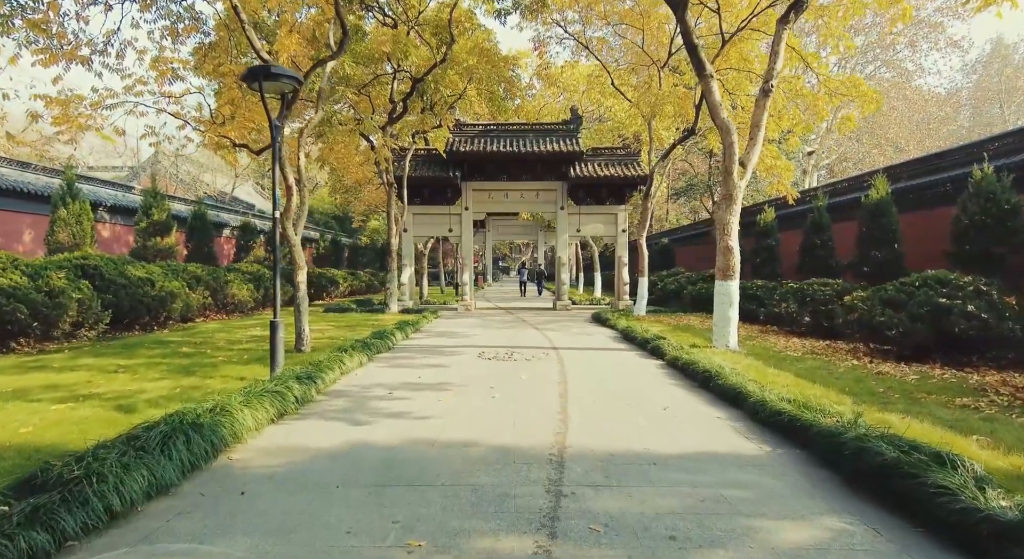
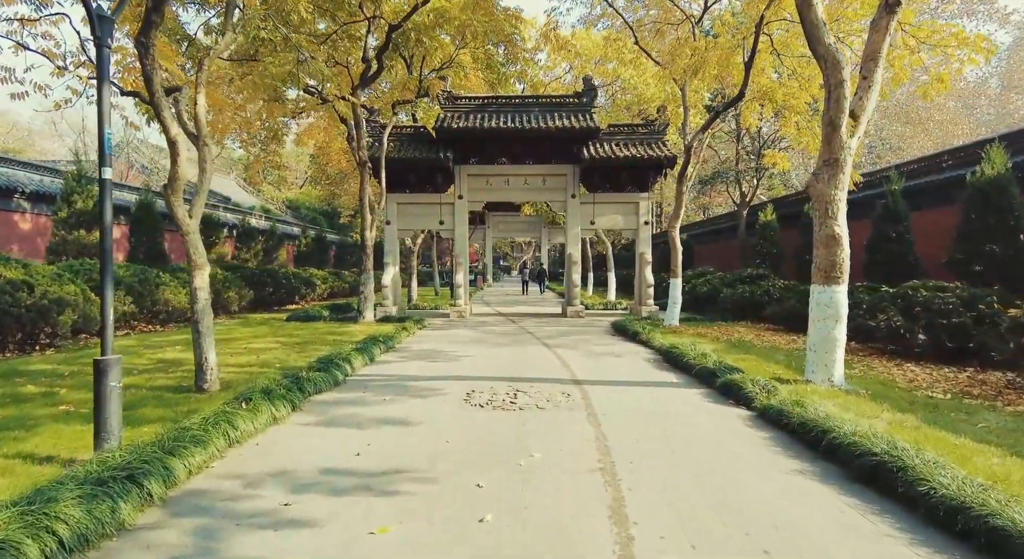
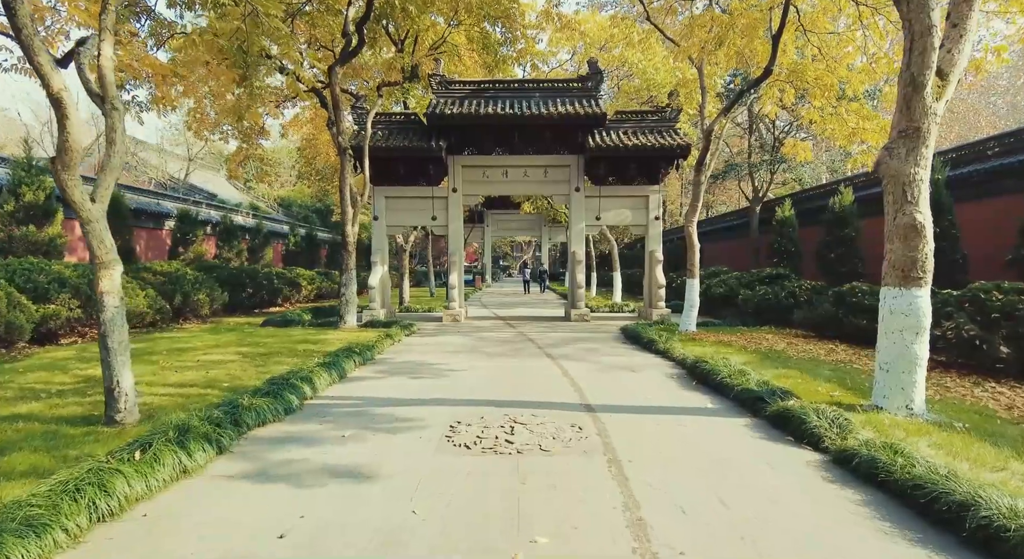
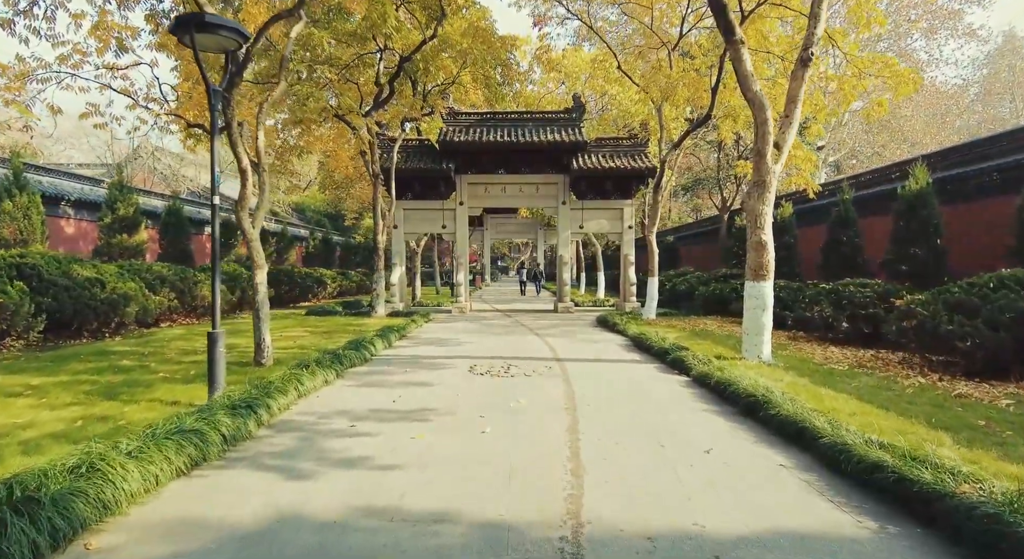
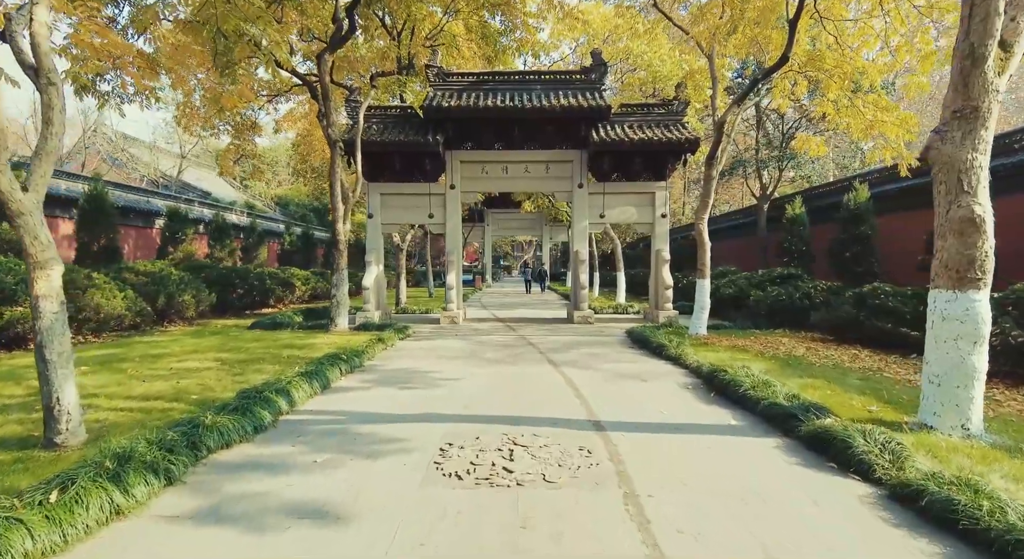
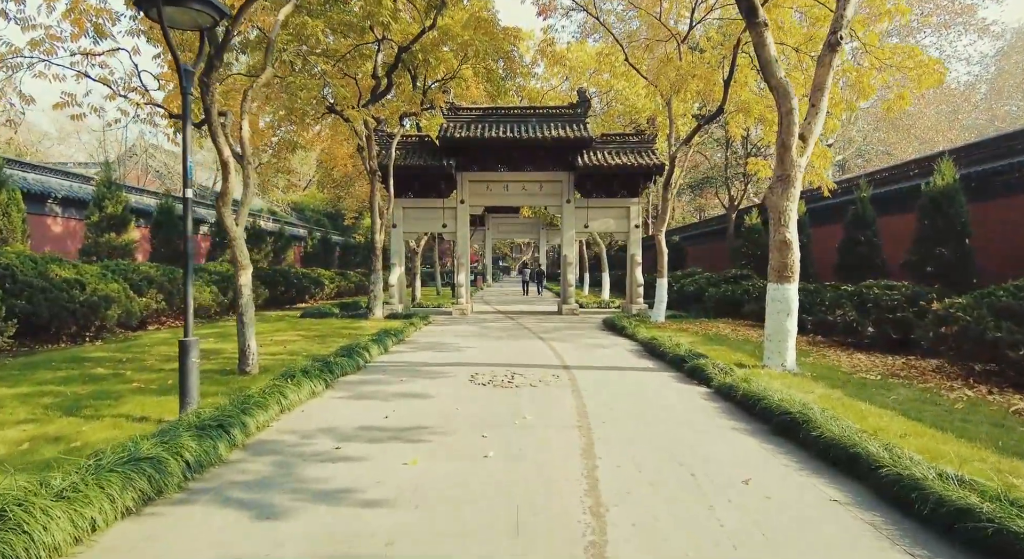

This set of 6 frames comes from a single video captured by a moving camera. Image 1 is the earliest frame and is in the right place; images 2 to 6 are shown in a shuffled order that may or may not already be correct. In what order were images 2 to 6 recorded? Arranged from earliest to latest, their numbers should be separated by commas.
4, 6, 2, 3, 5
